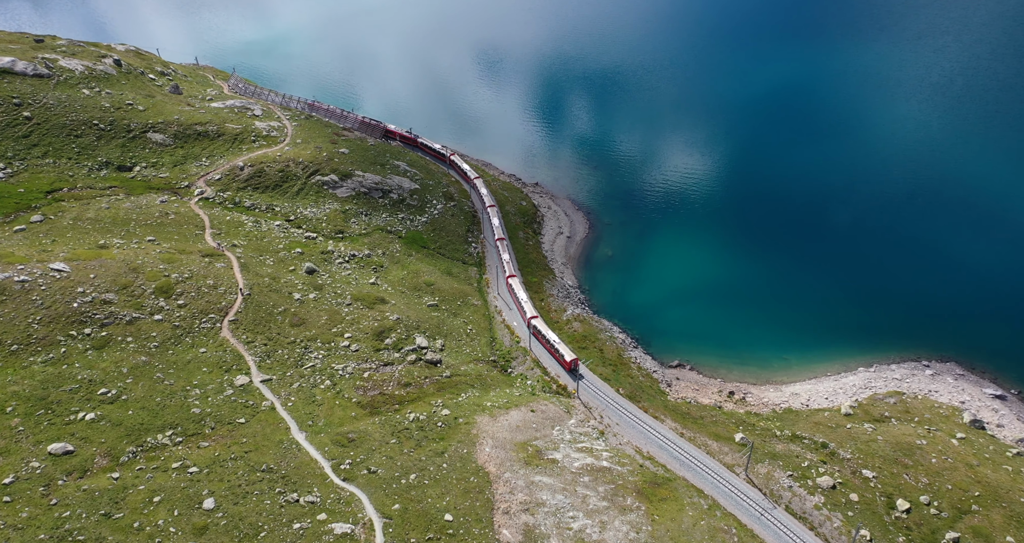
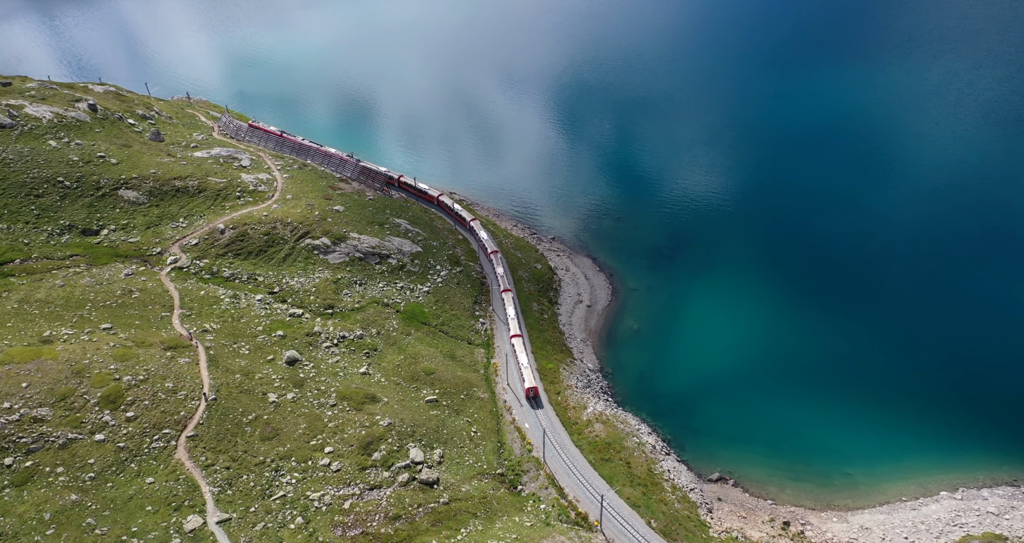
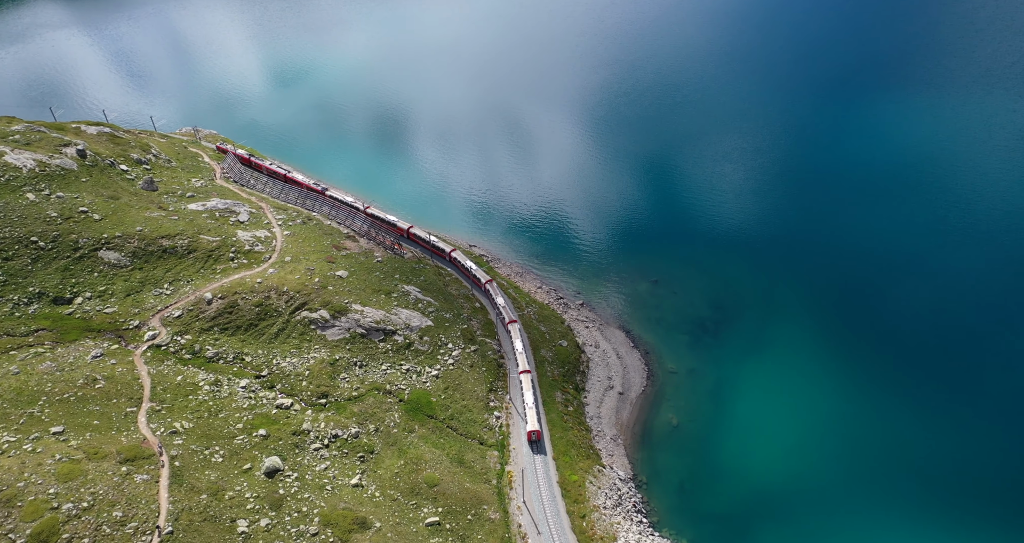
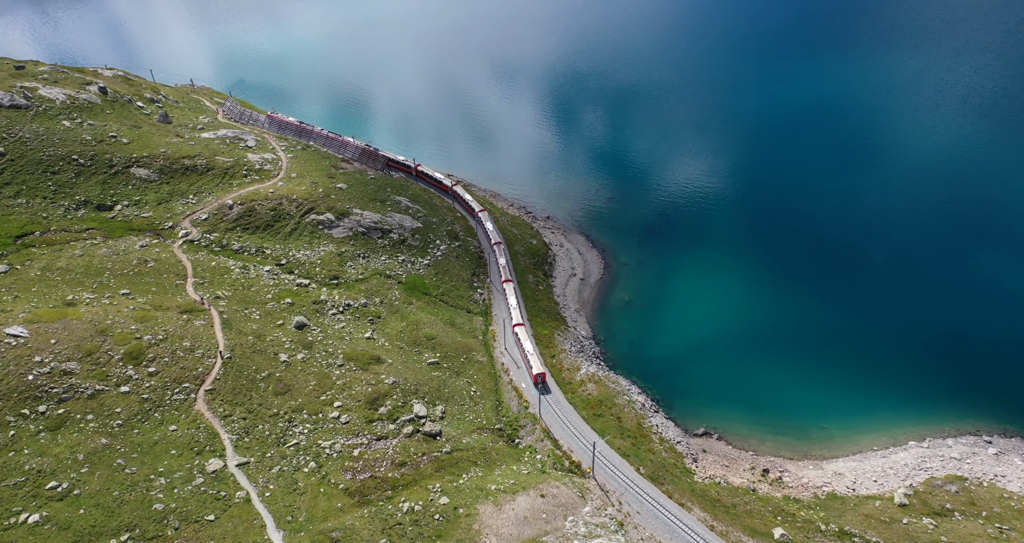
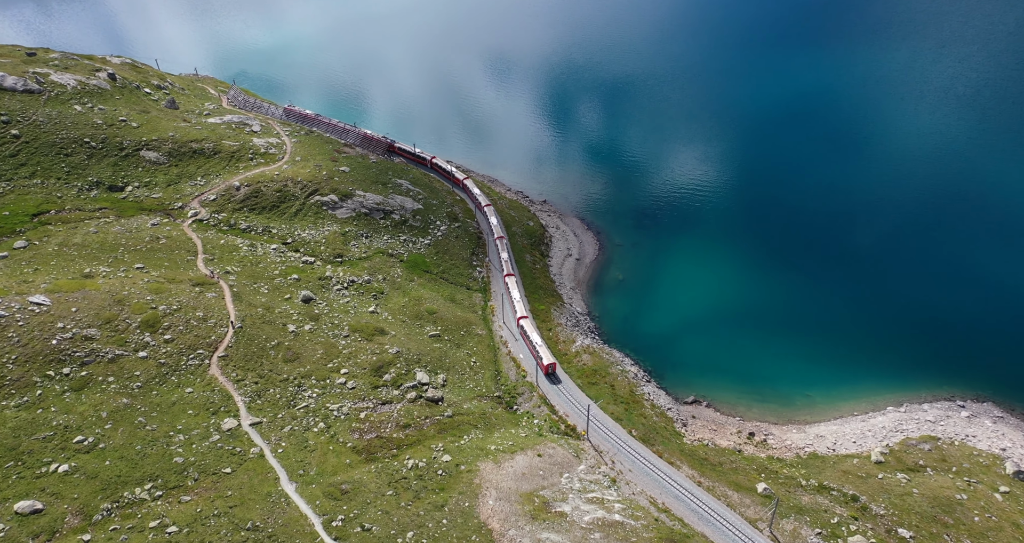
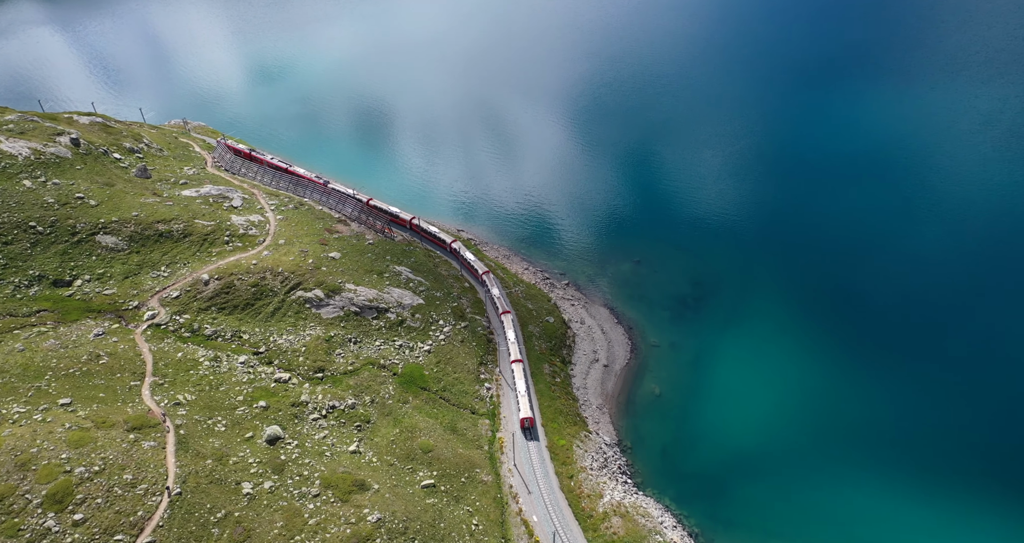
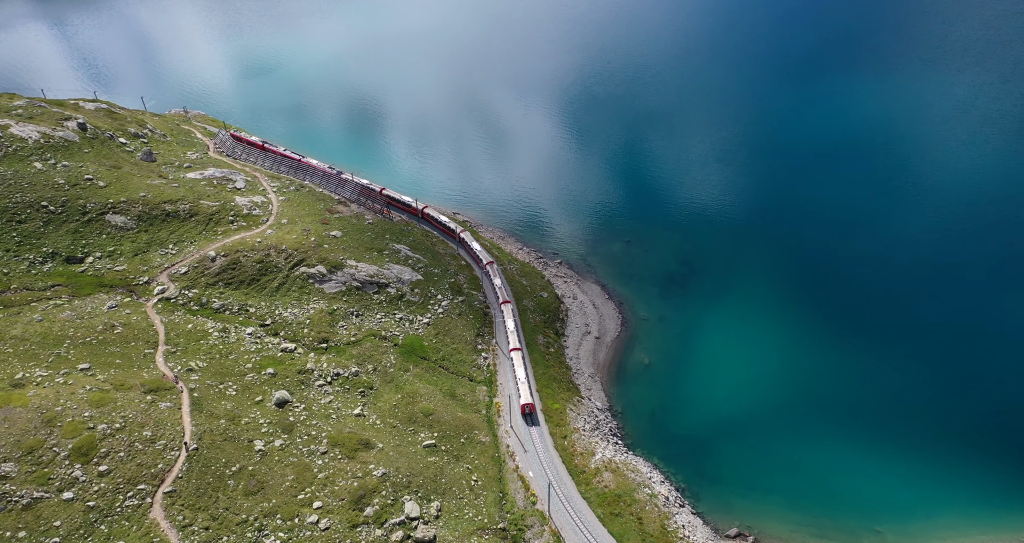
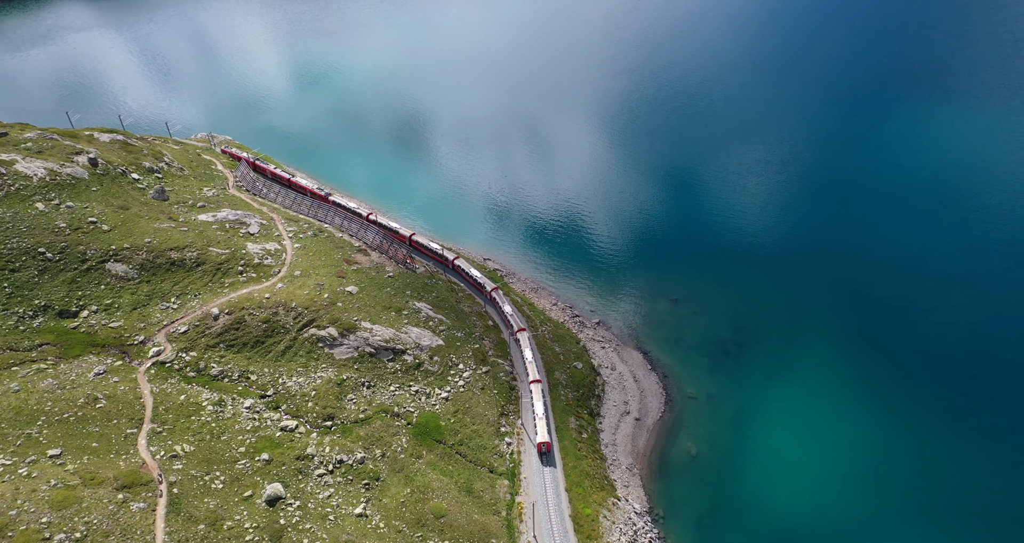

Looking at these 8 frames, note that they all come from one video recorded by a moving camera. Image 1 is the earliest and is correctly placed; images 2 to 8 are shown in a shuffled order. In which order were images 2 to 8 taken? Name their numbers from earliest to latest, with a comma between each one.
5, 4, 2, 7, 6, 3, 8
